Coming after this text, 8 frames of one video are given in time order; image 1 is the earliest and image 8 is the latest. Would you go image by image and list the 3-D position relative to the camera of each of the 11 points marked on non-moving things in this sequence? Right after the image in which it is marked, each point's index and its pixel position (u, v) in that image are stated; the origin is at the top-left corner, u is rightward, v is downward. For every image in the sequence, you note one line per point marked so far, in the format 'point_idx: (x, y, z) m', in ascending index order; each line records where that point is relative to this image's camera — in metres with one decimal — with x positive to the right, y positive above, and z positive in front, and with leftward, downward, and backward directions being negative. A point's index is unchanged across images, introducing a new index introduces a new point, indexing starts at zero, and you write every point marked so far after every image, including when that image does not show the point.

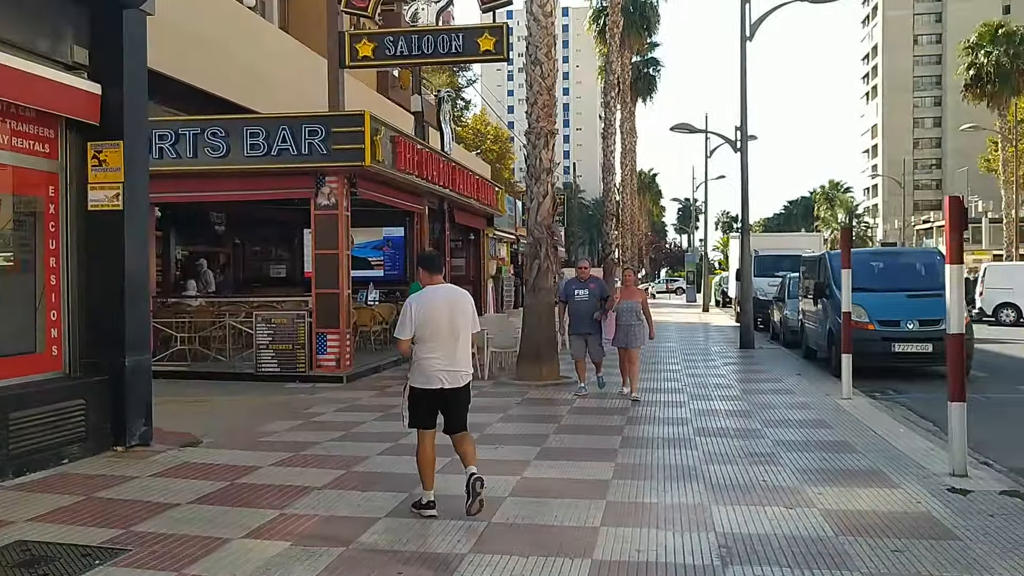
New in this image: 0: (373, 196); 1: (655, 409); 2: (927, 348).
0: (-2.4, +1.6, +15.0) m
1: (+1.8, -1.5, +10.9) m
2: (+6.2, -0.9, +13.1) m
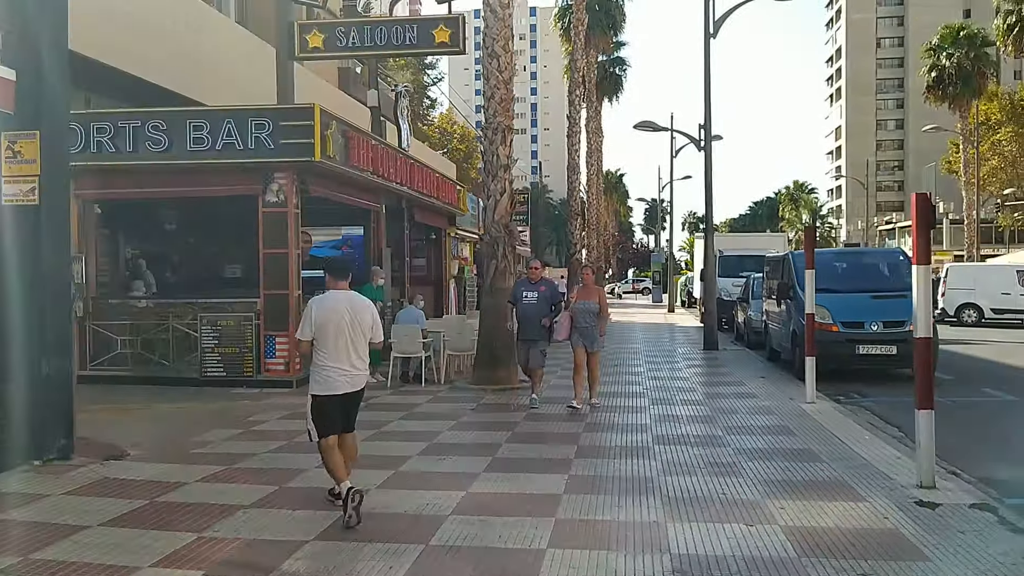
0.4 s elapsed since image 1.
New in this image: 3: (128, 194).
0: (-3.1, +1.6, +14.4) m
1: (+1.2, -1.5, +10.5) m
2: (+5.5, -0.9, +12.8) m
3: (-6.0, +1.5, +13.7) m
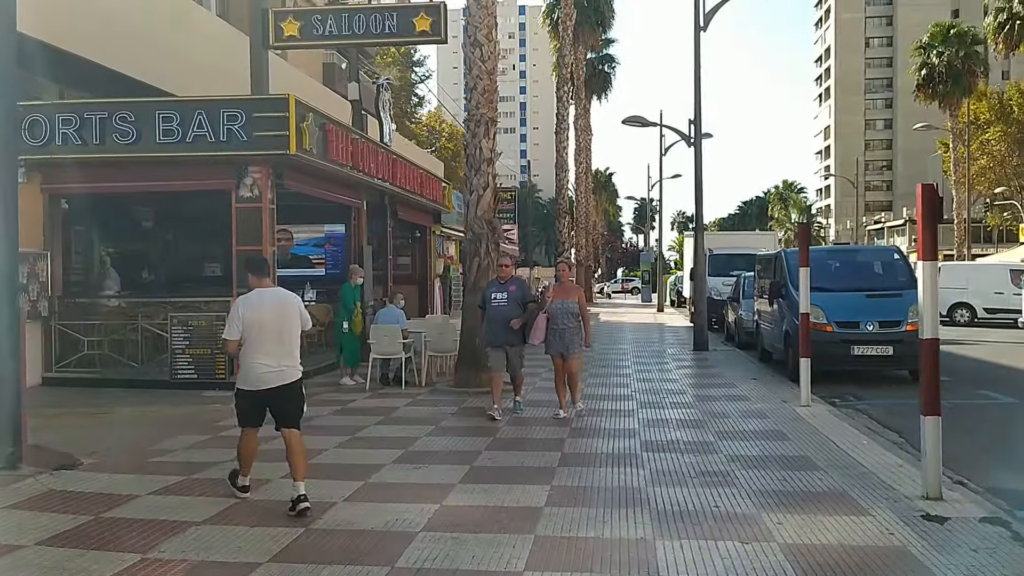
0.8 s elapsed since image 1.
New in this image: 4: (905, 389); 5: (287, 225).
0: (-3.3, +1.6, +13.9) m
1: (+1.0, -1.5, +10.0) m
2: (+5.3, -0.9, +12.4) m
3: (-6.2, +1.5, +13.1) m
4: (+5.5, -1.4, +12.3) m
5: (-4.8, +1.3, +18.6) m
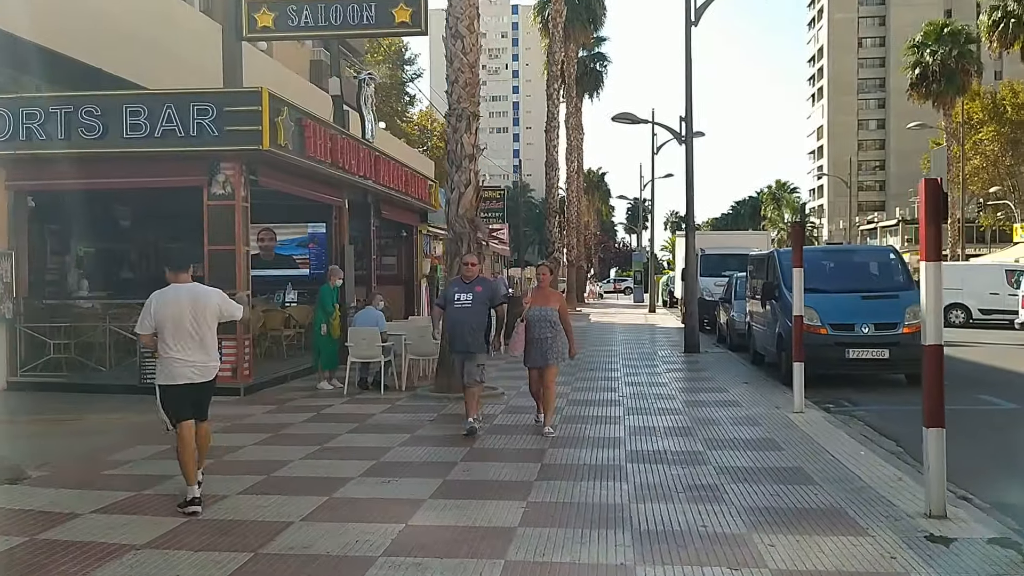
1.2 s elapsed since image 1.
0: (-3.6, +1.6, +13.4) m
1: (+0.8, -1.5, +9.6) m
2: (+5.1, -0.9, +12.0) m
3: (-6.4, +1.5, +12.6) m
4: (+5.2, -1.4, +11.8) m
5: (-5.0, +1.3, +18.1) m
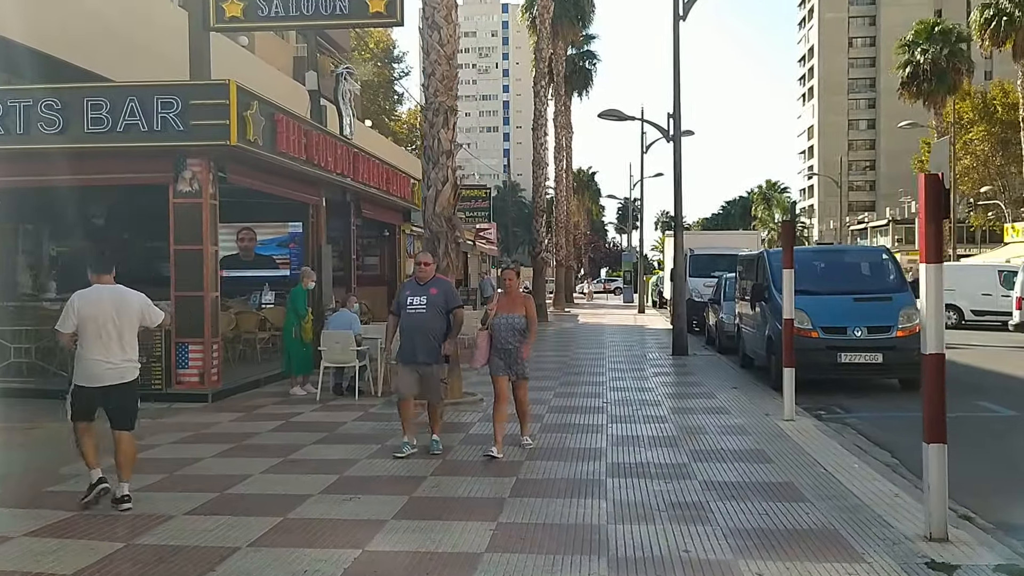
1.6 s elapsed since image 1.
0: (-3.8, +1.5, +12.9) m
1: (+0.6, -1.5, +9.1) m
2: (+4.8, -0.9, +11.6) m
3: (-6.7, +1.4, +12.1) m
4: (+5.0, -1.4, +11.4) m
5: (-5.4, +1.3, +17.6) m
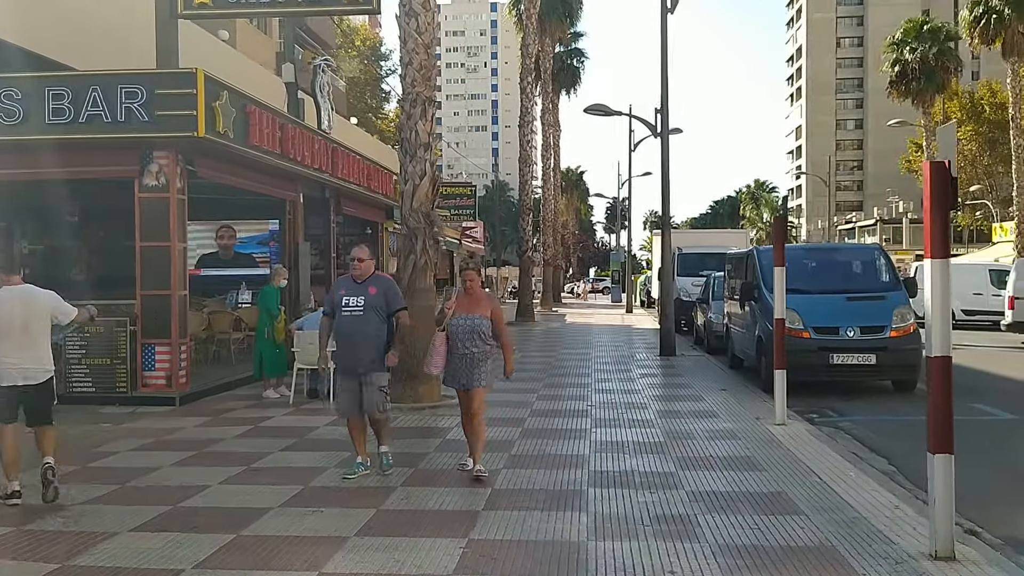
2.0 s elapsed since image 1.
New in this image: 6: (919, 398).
0: (-4.1, +1.6, +12.4) m
1: (+0.3, -1.5, +8.7) m
2: (+4.6, -0.9, +11.2) m
3: (-7.0, +1.5, +11.5) m
4: (+4.7, -1.4, +11.0) m
5: (-5.7, +1.3, +17.1) m
6: (+5.3, -1.4, +11.4) m
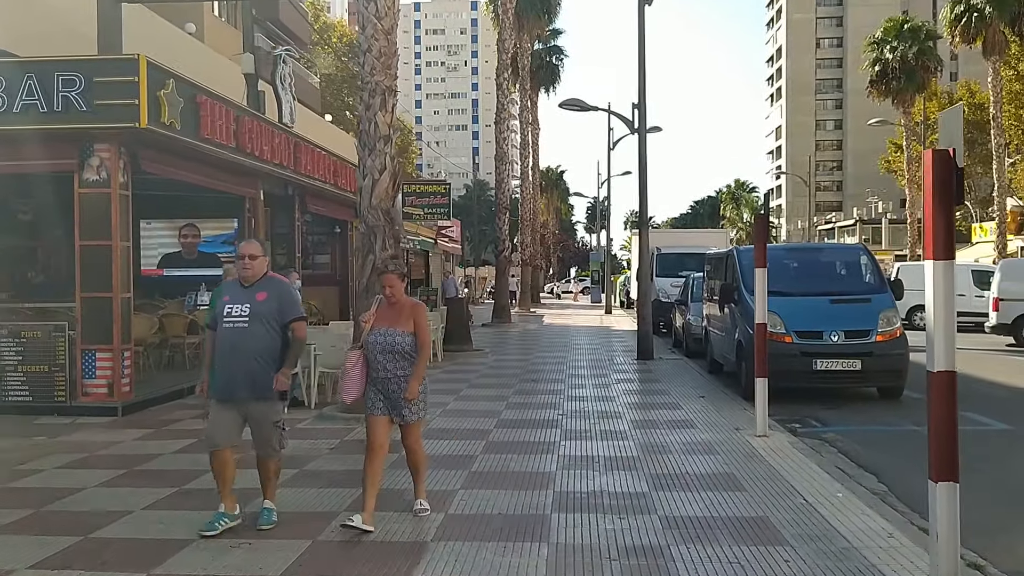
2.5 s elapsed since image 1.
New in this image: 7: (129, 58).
0: (-4.5, +1.5, +11.7) m
1: (0.0, -1.5, +8.1) m
2: (+4.2, -0.9, +10.7) m
3: (-7.4, +1.4, +10.8) m
4: (+4.3, -1.5, +10.5) m
5: (-6.2, +1.3, +16.3) m
6: (+4.8, -1.4, +10.8) m
7: (-4.3, +2.6, +10.0) m
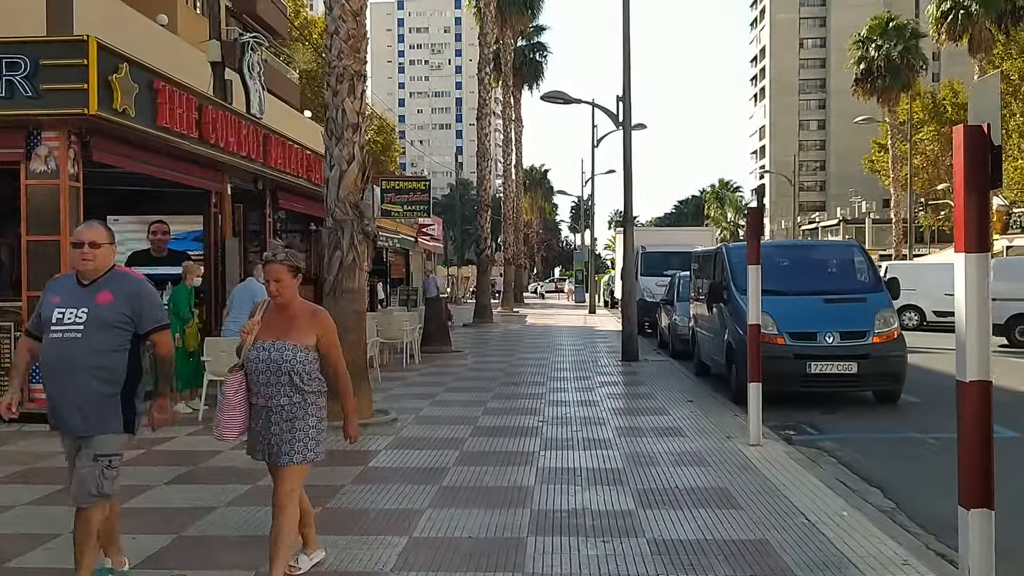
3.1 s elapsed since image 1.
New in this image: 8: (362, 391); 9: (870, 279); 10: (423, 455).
0: (-4.8, +1.6, +11.0) m
1: (-0.2, -1.5, +7.4) m
2: (+3.9, -0.9, +10.1) m
3: (-7.6, +1.5, +10.0) m
4: (+4.1, -1.4, +10.0) m
5: (-6.6, +1.3, +15.6) m
6: (+4.6, -1.4, +10.3) m
7: (-4.6, +2.6, +9.3) m
8: (-1.6, -1.1, +9.3) m
9: (+4.7, +0.1, +11.5) m
10: (-0.8, -1.5, +7.9) m
